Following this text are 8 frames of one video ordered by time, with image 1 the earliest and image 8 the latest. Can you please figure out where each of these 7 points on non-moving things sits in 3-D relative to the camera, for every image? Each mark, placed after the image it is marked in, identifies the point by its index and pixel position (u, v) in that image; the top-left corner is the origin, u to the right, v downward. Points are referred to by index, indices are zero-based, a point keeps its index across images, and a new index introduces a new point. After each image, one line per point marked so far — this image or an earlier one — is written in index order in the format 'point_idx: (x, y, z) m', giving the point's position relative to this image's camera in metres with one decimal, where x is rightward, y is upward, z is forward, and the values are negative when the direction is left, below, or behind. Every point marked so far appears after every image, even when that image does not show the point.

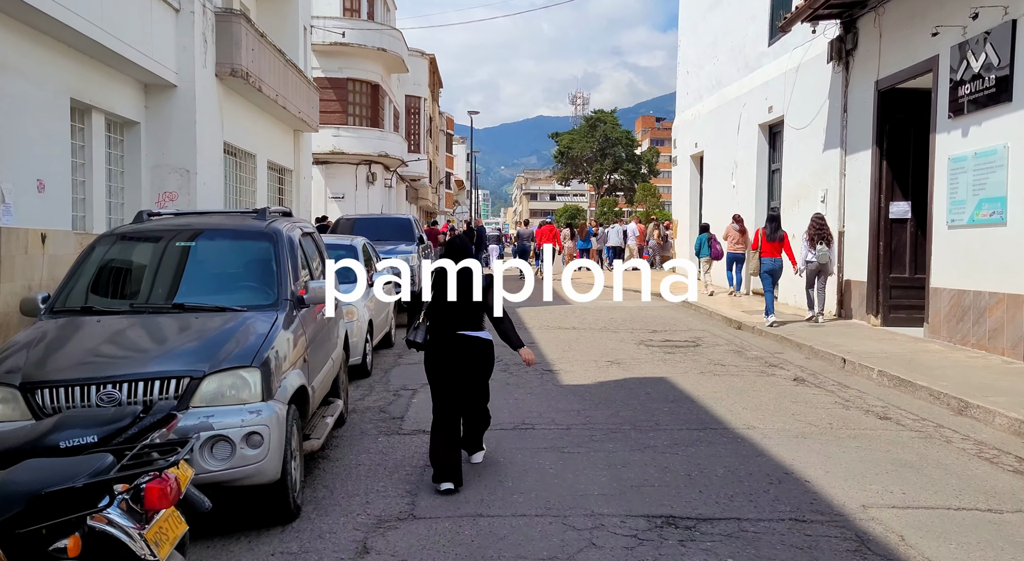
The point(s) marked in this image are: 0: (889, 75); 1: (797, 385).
0: (+5.2, +2.8, +12.4) m
1: (+2.8, -1.0, +8.9) m
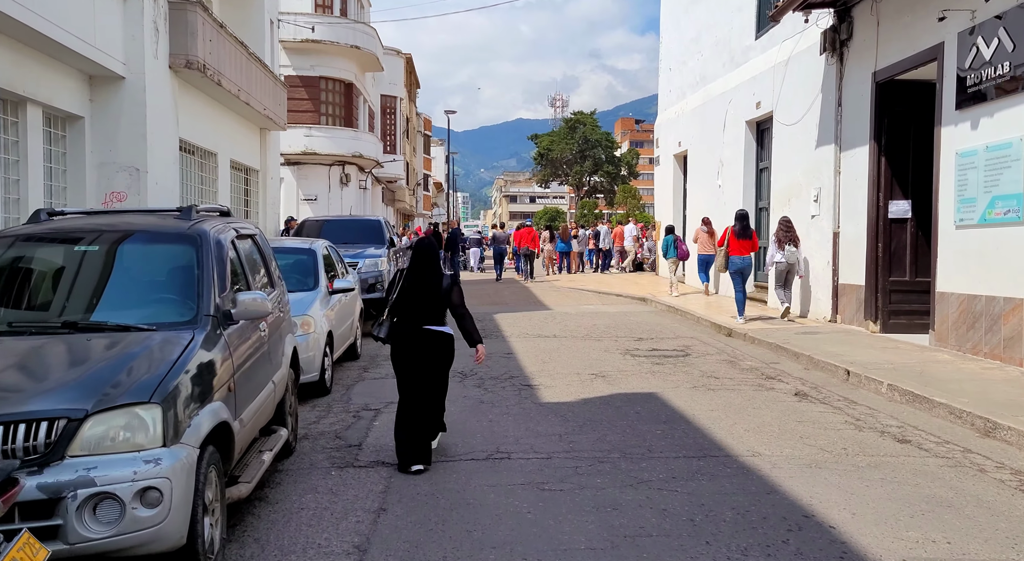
0: (+4.9, +2.8, +11.7) m
1: (+2.6, -1.1, +8.1) m
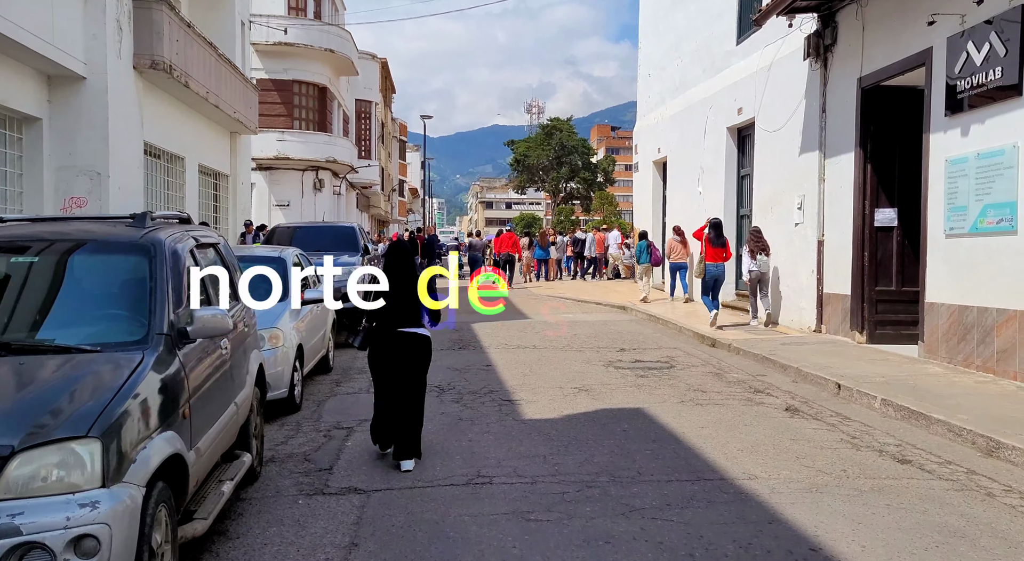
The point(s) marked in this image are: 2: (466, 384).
0: (+4.6, +2.7, +11.4) m
1: (+2.4, -1.2, +7.8) m
2: (-0.5, -1.1, +9.8) m
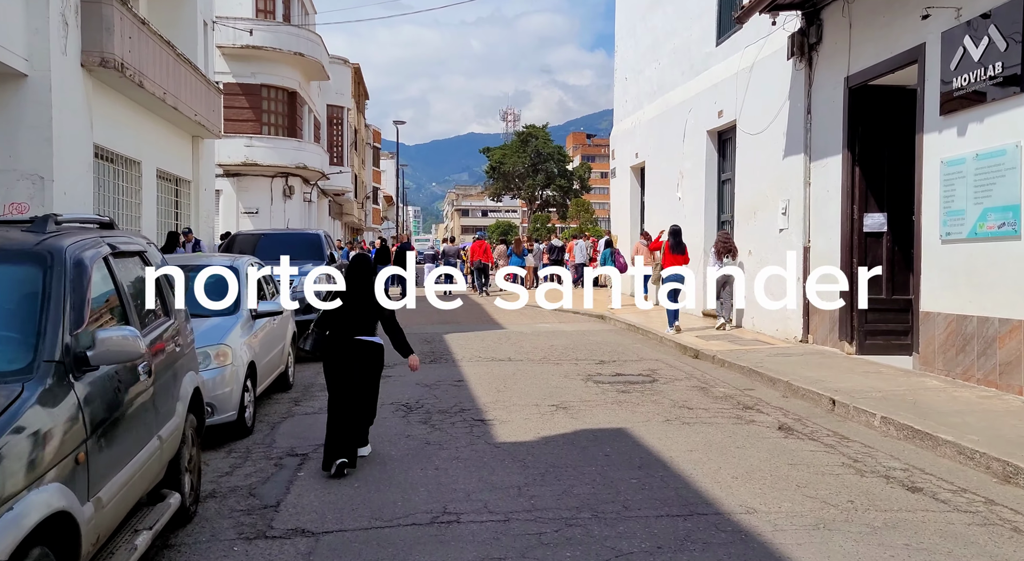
0: (+4.3, +2.6, +10.9) m
1: (+2.2, -1.3, +7.2) m
2: (-0.8, -1.2, +9.2) m
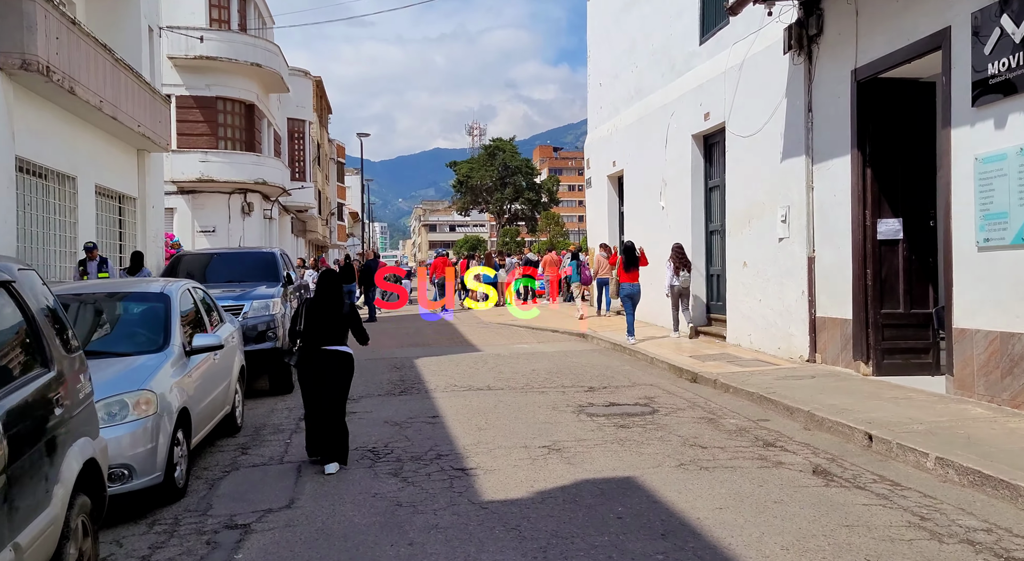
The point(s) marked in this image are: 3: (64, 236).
0: (+4.0, +2.4, +9.9) m
1: (+2.1, -1.4, +6.1) m
2: (-0.9, -1.4, +7.9) m
3: (-7.5, +0.8, +15.1) m
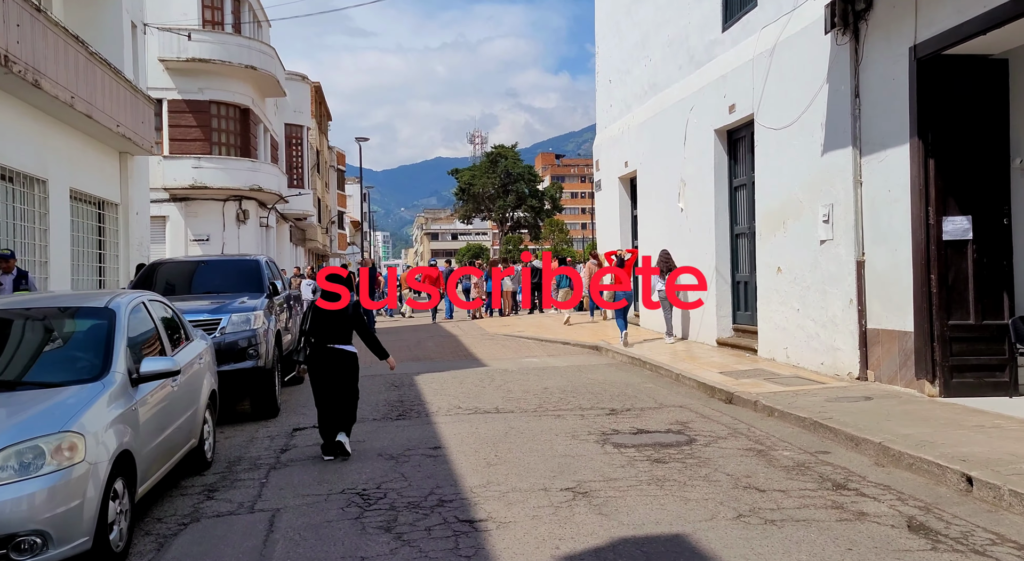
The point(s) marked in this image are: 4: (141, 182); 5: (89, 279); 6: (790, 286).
0: (+4.1, +2.4, +8.6) m
1: (+2.2, -1.4, +4.8) m
2: (-0.8, -1.5, +6.6) m
3: (-7.4, +0.6, +13.9) m
4: (-8.1, +2.2, +19.8) m
5: (-7.9, 0.0, +16.9) m
6: (+3.6, -0.1, +11.7) m
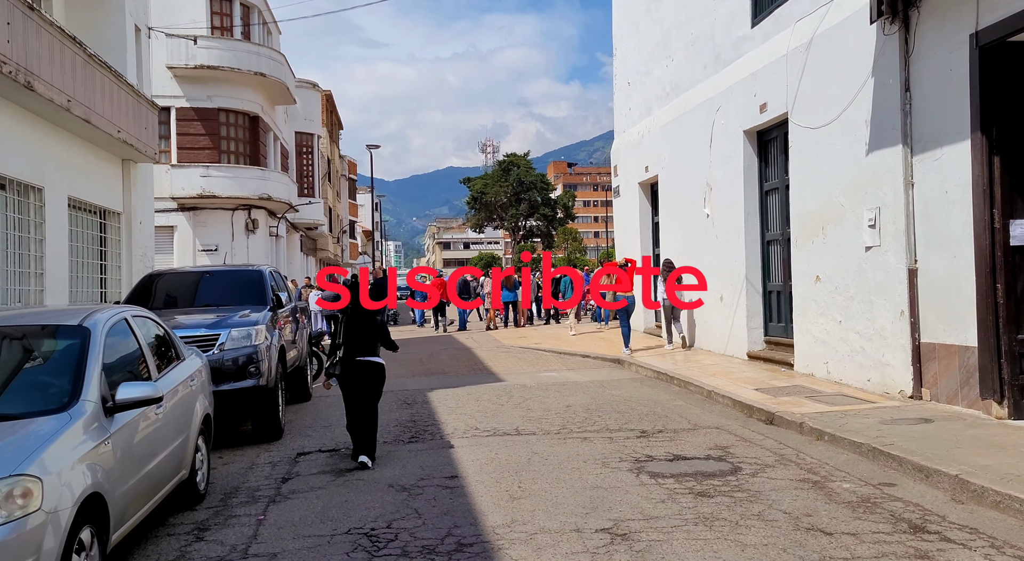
0: (+4.3, +2.3, +7.9) m
1: (+2.4, -1.5, +4.0) m
2: (-0.6, -1.6, +5.8) m
3: (-7.1, +0.4, +13.2) m
4: (-7.8, +1.9, +19.2) m
5: (-7.6, -0.2, +16.3) m
6: (+3.8, -0.2, +10.9) m
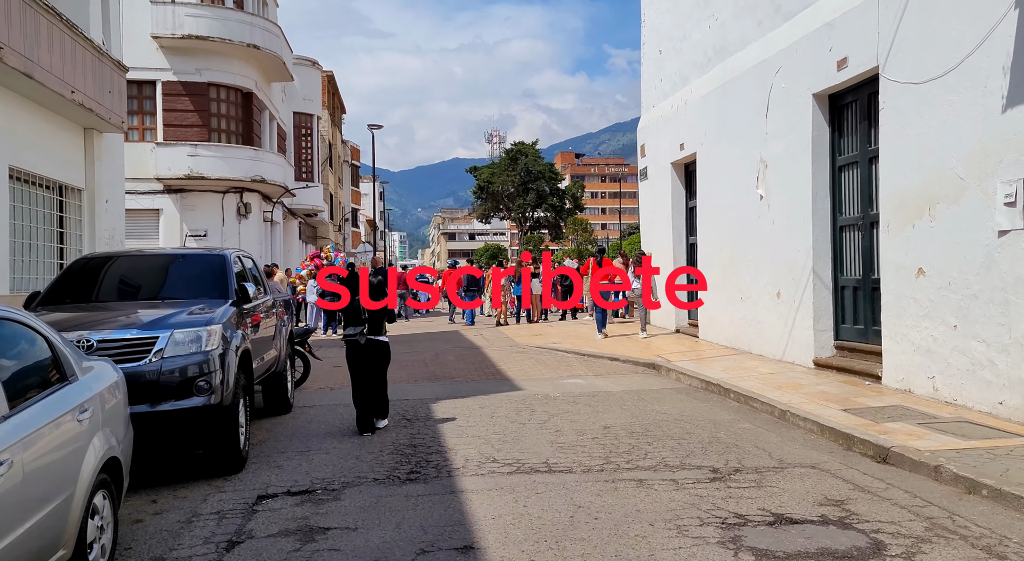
0: (+4.5, +2.3, +5.6) m
1: (+2.6, -1.4, +1.7) m
2: (-0.4, -1.5, +3.6) m
3: (-6.9, +0.6, +11.0) m
4: (-7.5, +2.2, +16.9) m
5: (-7.3, 0.0, +14.0) m
6: (+4.1, -0.1, +8.6) m
